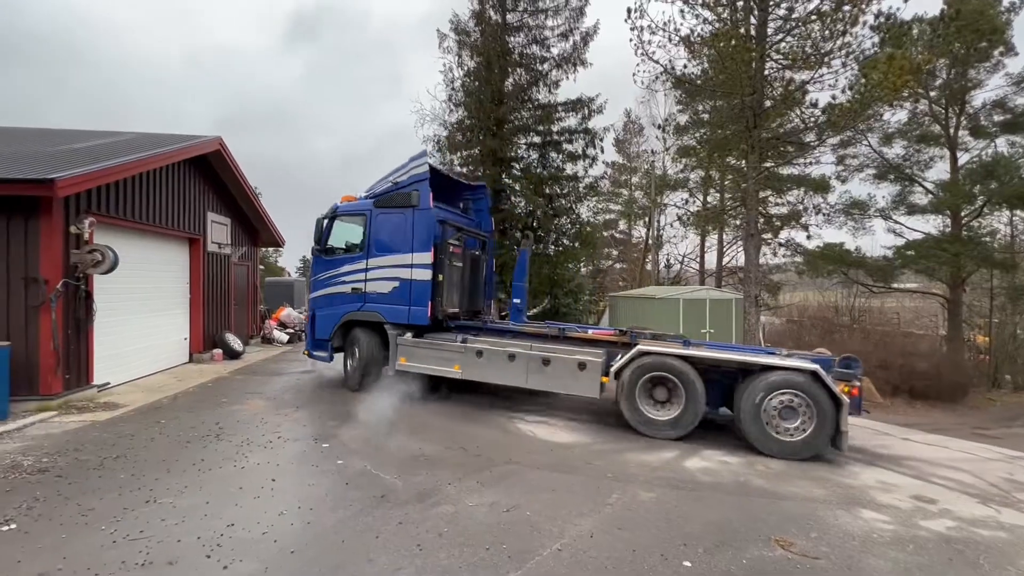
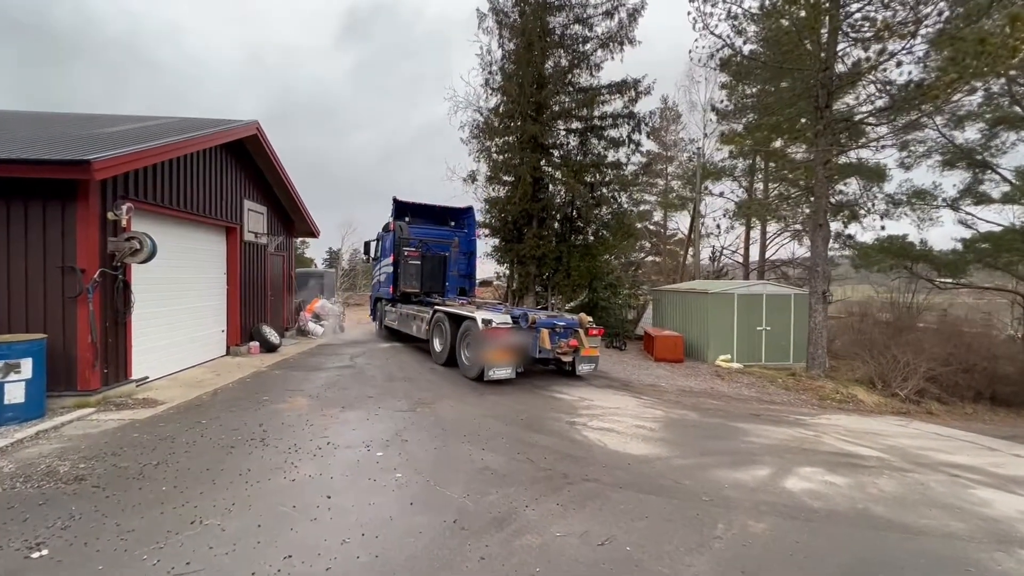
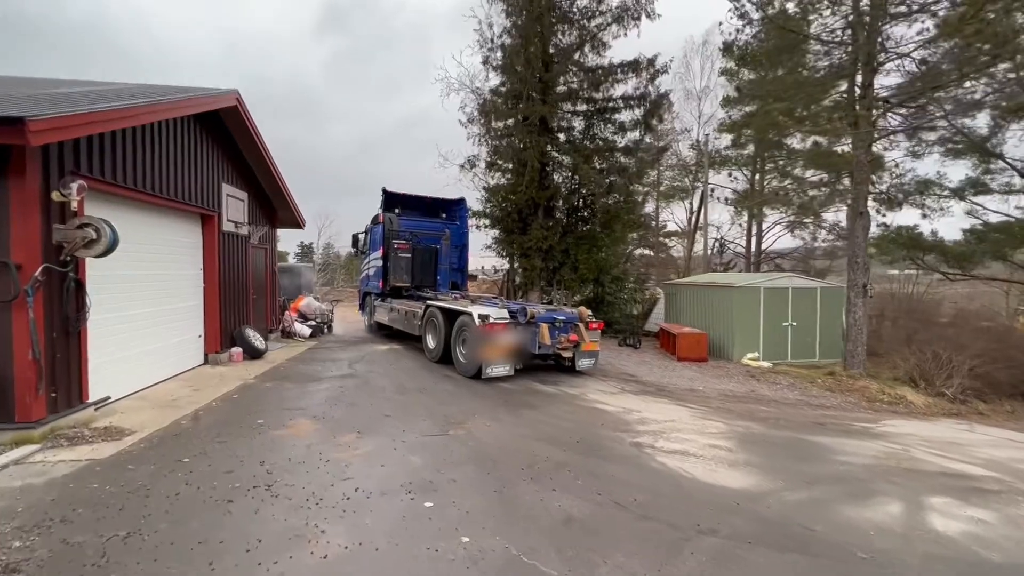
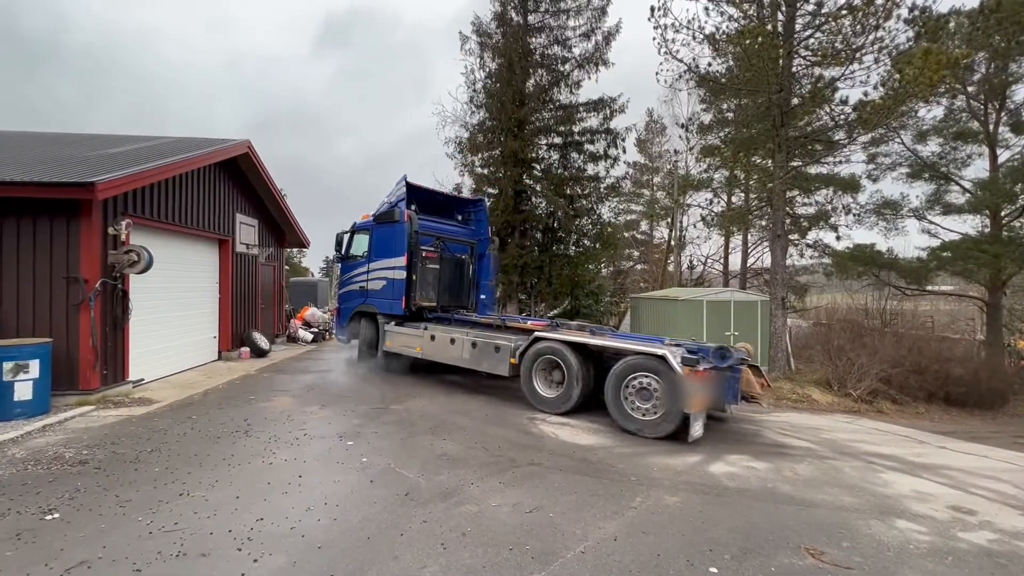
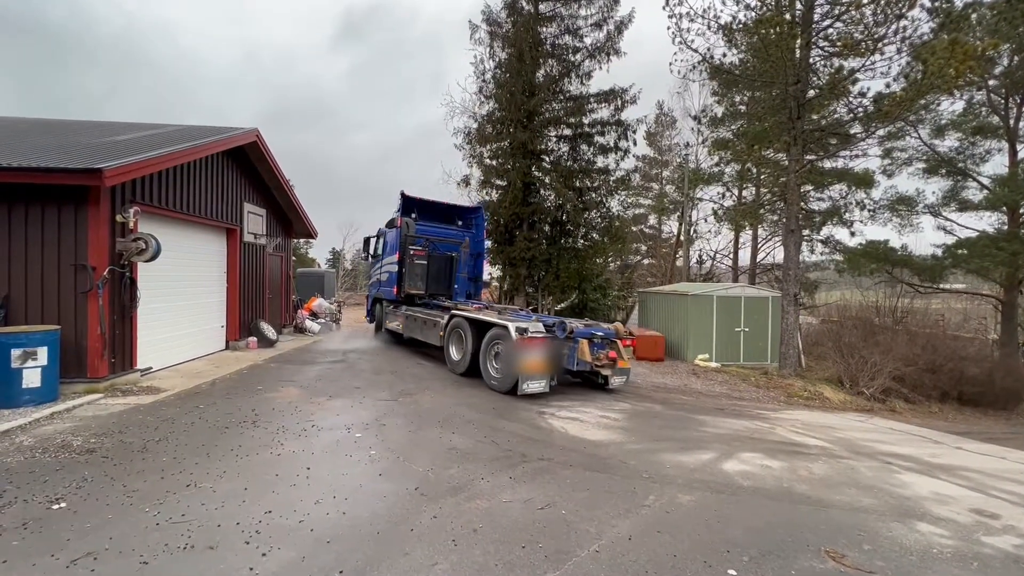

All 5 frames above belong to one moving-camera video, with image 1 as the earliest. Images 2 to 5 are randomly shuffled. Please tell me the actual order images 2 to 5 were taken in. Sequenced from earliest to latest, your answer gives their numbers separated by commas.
4, 5, 2, 3
